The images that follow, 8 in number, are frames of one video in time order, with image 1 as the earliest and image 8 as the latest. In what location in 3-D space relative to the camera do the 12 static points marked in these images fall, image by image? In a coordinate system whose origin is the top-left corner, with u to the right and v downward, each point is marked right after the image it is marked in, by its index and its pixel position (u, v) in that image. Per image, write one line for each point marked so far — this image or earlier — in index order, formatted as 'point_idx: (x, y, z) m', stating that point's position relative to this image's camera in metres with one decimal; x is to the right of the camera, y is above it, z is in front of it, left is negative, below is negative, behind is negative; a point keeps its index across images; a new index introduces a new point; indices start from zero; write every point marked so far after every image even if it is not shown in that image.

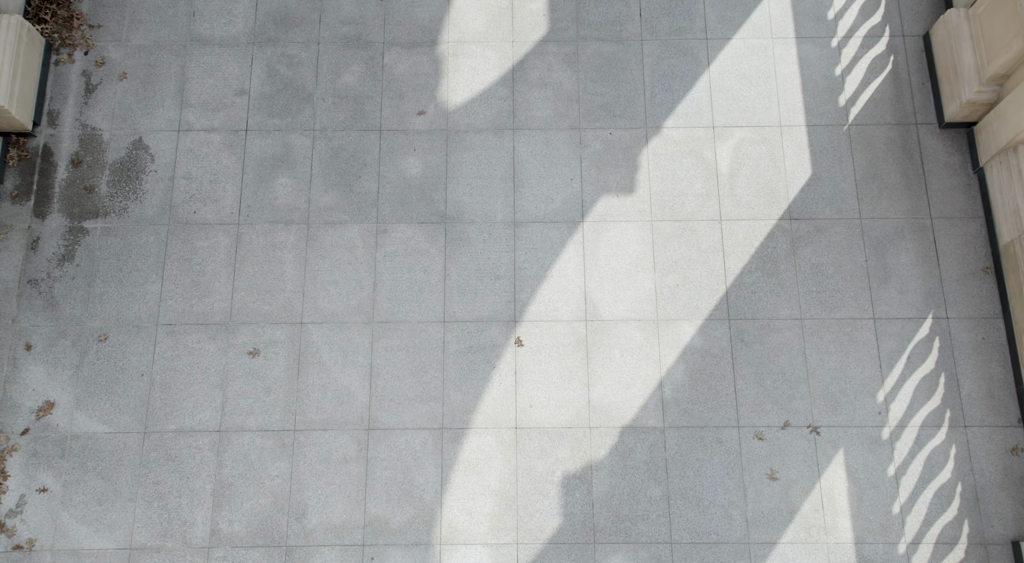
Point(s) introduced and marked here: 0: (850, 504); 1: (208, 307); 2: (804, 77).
0: (+3.1, -2.0, +7.7) m
1: (-3.0, -0.3, +8.4) m
2: (+3.1, +2.2, +9.0) m
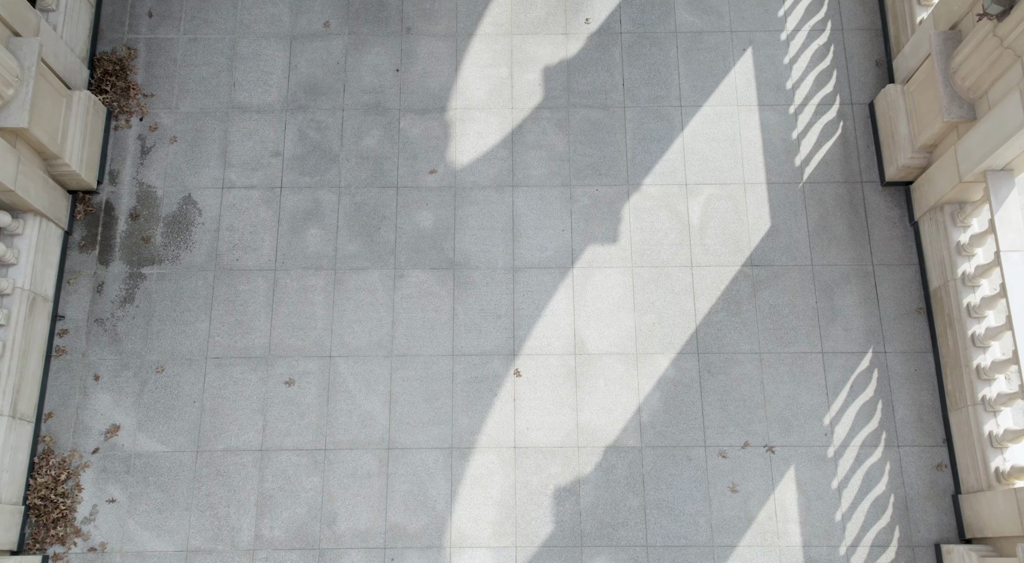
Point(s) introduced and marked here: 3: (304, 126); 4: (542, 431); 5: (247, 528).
0: (+3.1, -2.5, +9.1) m
1: (-3.0, -0.7, +9.7) m
2: (+3.1, +1.7, +10.4) m
3: (-2.5, +1.9, +10.5) m
4: (+0.3, -1.6, +9.4) m
5: (-2.8, -2.6, +9.1) m
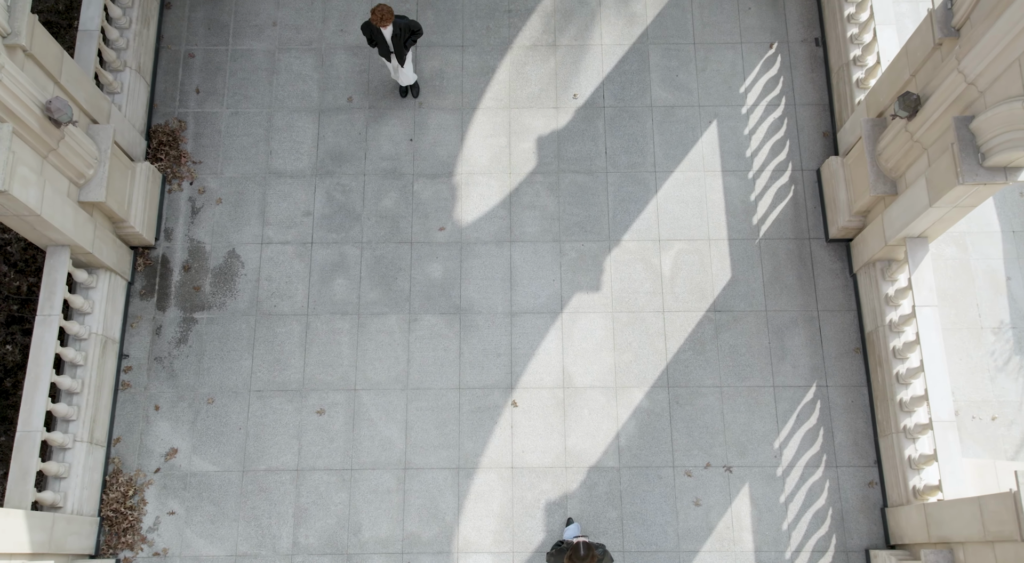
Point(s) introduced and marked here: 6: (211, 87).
0: (+3.0, -3.0, +10.7) m
1: (-3.0, -1.3, +11.4) m
2: (+3.0, +1.1, +12.0) m
3: (-2.6, +1.3, +12.2) m
4: (+0.3, -2.2, +11.1) m
5: (-2.9, -3.2, +10.8) m
6: (-4.4, +2.9, +12.6) m
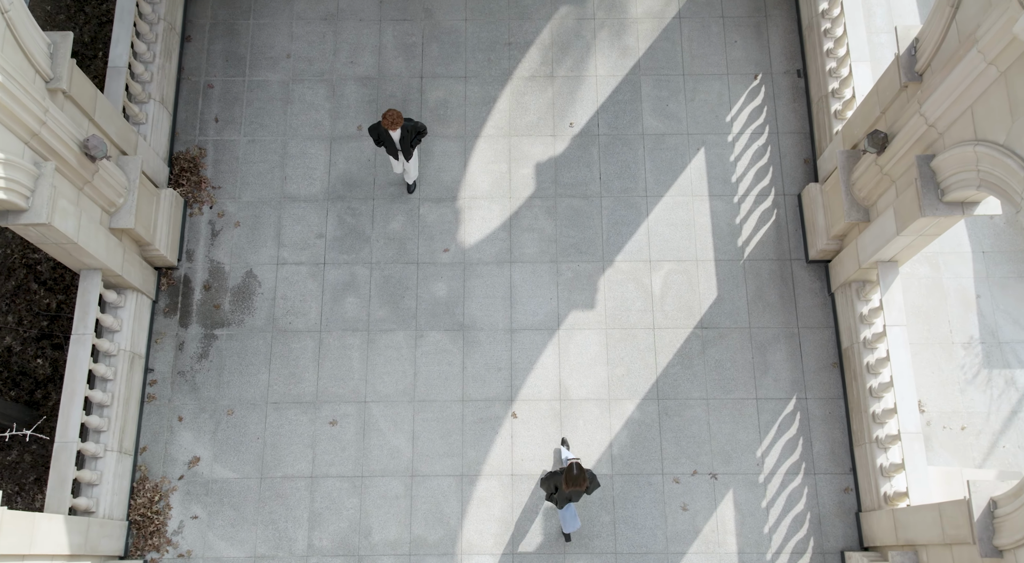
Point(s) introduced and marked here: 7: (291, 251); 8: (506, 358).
0: (+3.0, -3.3, +11.5) m
1: (-3.0, -1.6, +12.2) m
2: (+3.0, +0.8, +12.8) m
3: (-2.6, +1.0, +13.0) m
4: (+0.3, -2.5, +11.9) m
5: (-2.9, -3.5, +11.6) m
6: (-4.4, +2.6, +13.4) m
7: (-3.3, +0.5, +12.8) m
8: (-0.1, -1.1, +12.3) m
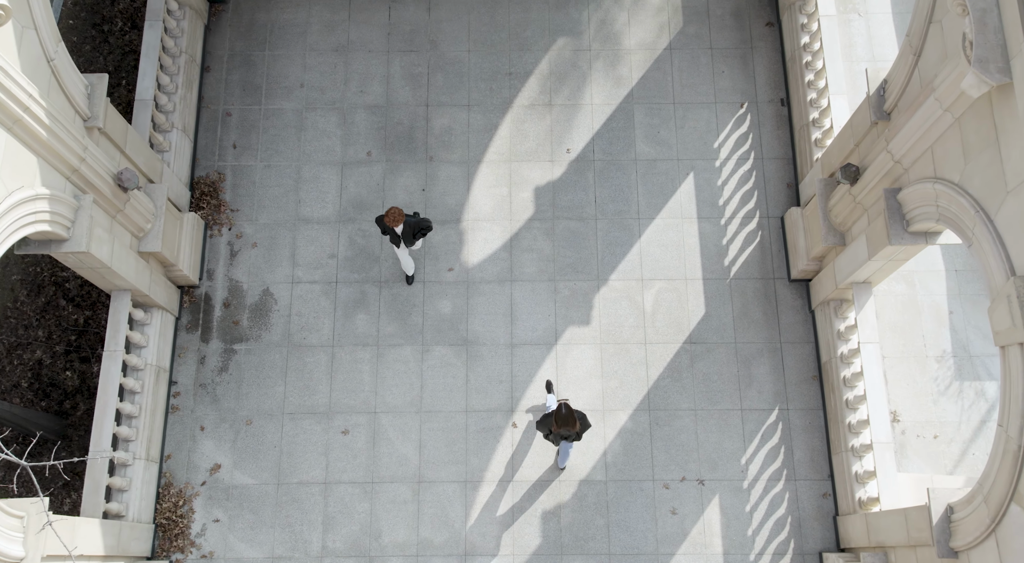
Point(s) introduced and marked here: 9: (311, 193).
0: (+3.0, -3.6, +12.3) m
1: (-3.0, -1.8, +13.0) m
2: (+3.1, +0.6, +13.7) m
3: (-2.6, +0.8, +13.8) m
4: (+0.3, -2.8, +12.7) m
5: (-2.9, -3.8, +12.4) m
6: (-4.4, +2.3, +14.2) m
7: (-3.3, +0.2, +13.6) m
8: (-0.1, -1.4, +13.2) m
9: (-3.3, +1.4, +14.0) m
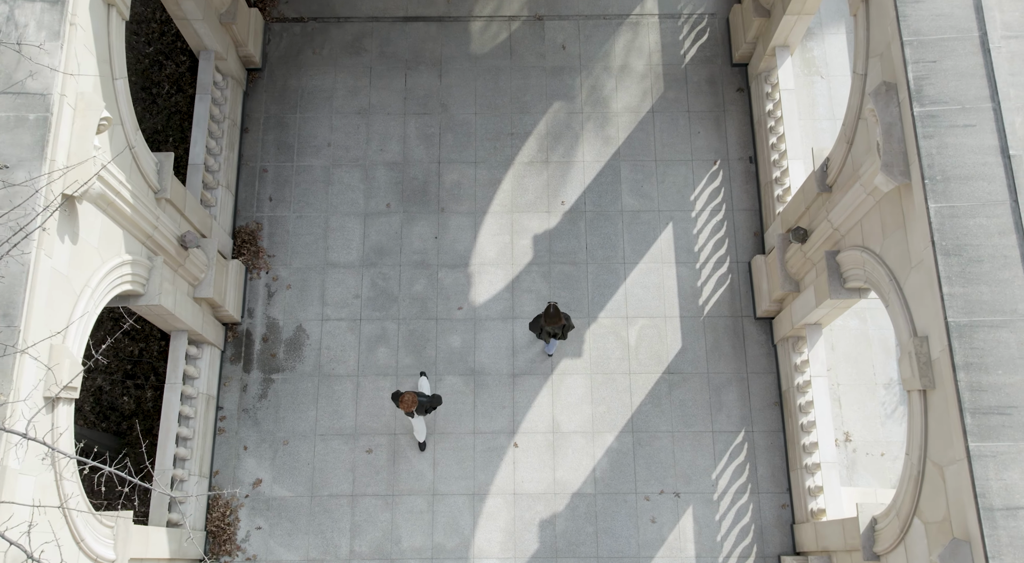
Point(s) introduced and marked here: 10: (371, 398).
0: (+3.1, -4.3, +14.3) m
1: (-3.0, -2.5, +15.0) m
2: (+3.1, -0.1, +15.7) m
3: (-2.5, +0.1, +15.8) m
4: (+0.3, -3.5, +14.7) m
5: (-2.8, -4.5, +14.4) m
6: (-4.4, +1.6, +16.2) m
7: (-3.3, -0.5, +15.6) m
8: (-0.1, -2.1, +15.2) m
9: (-3.3, +0.8, +16.0) m
10: (-2.5, -2.1, +15.1) m
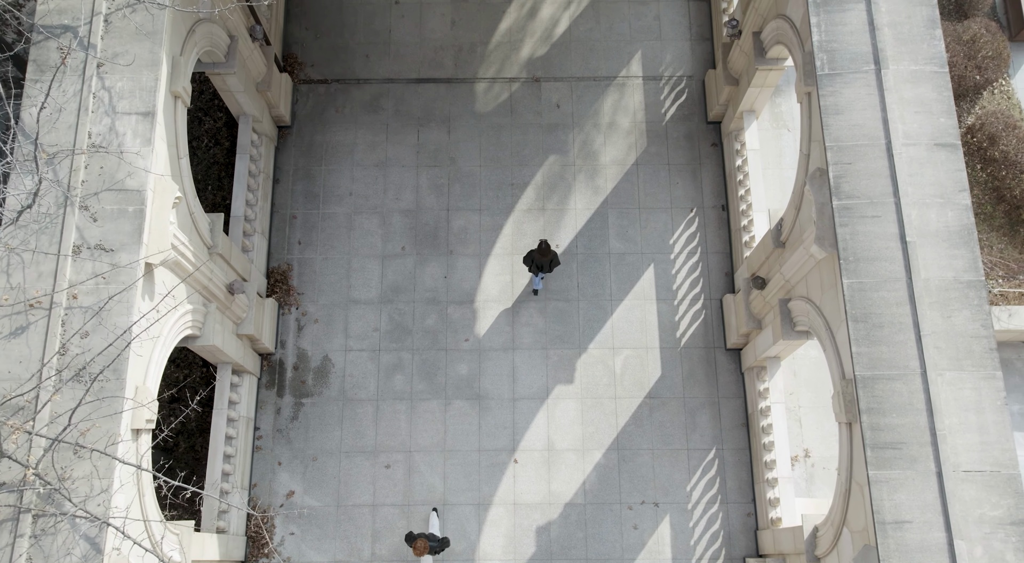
0: (+3.1, -5.0, +16.5) m
1: (-3.0, -3.2, +17.2) m
2: (+3.1, -0.8, +17.8) m
3: (-2.5, -0.7, +17.9) m
4: (+0.3, -4.2, +16.8) m
5: (-2.8, -5.2, +16.5) m
6: (-4.4, +0.9, +18.4) m
7: (-3.3, -1.2, +17.8) m
8: (0.0, -2.8, +17.3) m
9: (-3.3, 0.0, +18.1) m
10: (-2.5, -2.8, +17.3) m
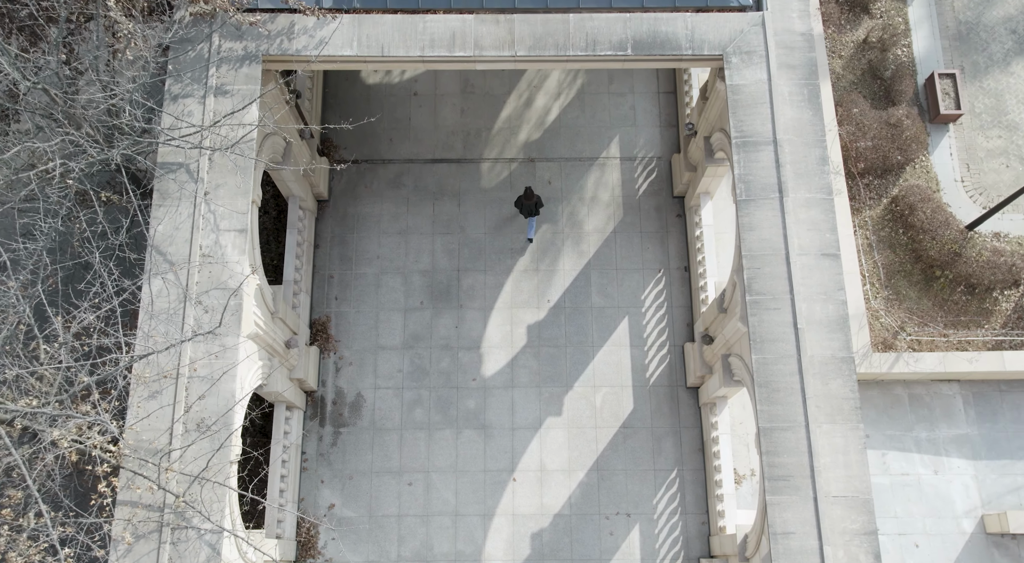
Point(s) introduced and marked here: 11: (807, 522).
0: (+3.0, -6.3, +20.4) m
1: (-3.0, -4.5, +21.0) m
2: (+3.1, -2.1, +21.7) m
3: (-2.5, -1.9, +21.8) m
4: (+0.3, -5.5, +20.7) m
5: (-2.8, -6.4, +20.4) m
6: (-4.4, -0.4, +22.2) m
7: (-3.3, -2.5, +21.6) m
8: (-0.1, -4.1, +21.2) m
9: (-3.3, -1.2, +22.0) m
10: (-2.5, -4.1, +21.2) m
11: (+4.8, -3.9, +13.9) m
